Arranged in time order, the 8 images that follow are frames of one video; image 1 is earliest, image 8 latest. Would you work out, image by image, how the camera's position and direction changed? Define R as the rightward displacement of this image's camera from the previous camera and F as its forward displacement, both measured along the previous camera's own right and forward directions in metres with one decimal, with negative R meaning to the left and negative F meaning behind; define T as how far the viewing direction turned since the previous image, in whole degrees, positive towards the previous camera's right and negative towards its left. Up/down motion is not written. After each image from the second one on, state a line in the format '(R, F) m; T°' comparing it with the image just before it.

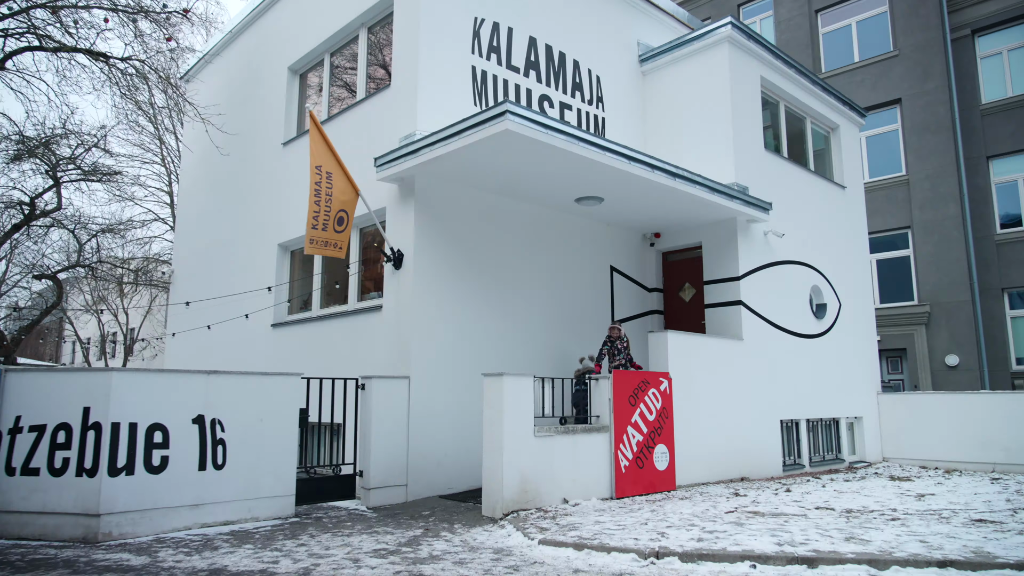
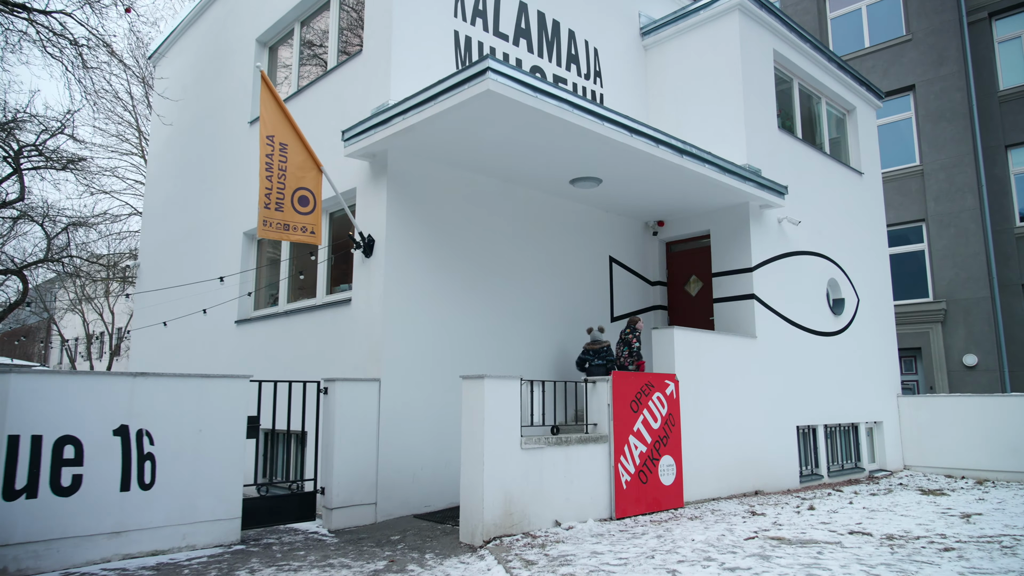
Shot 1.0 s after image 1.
(+0.1, +1.1) m; 0°
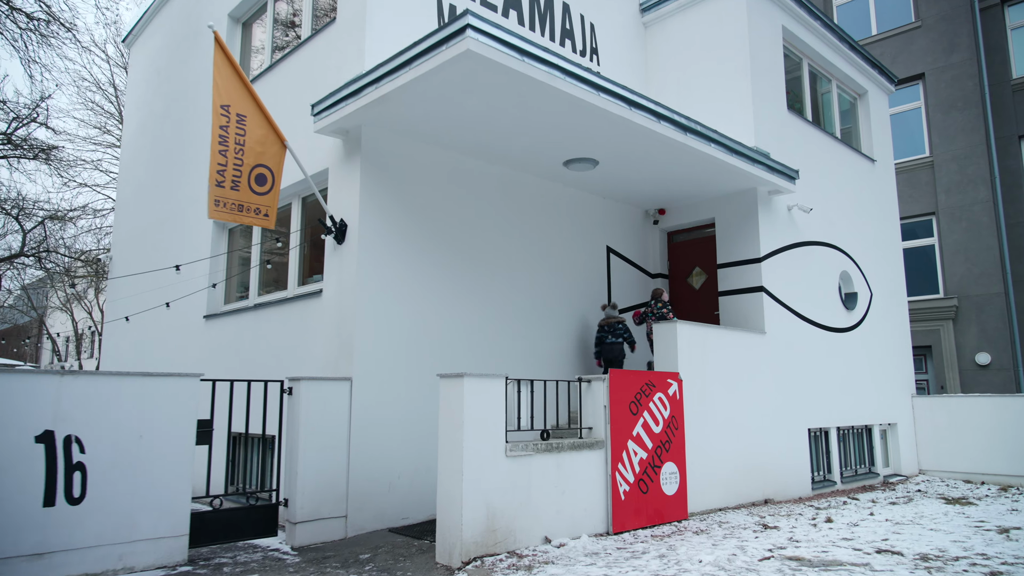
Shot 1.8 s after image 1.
(+0.1, +0.7) m; 0°
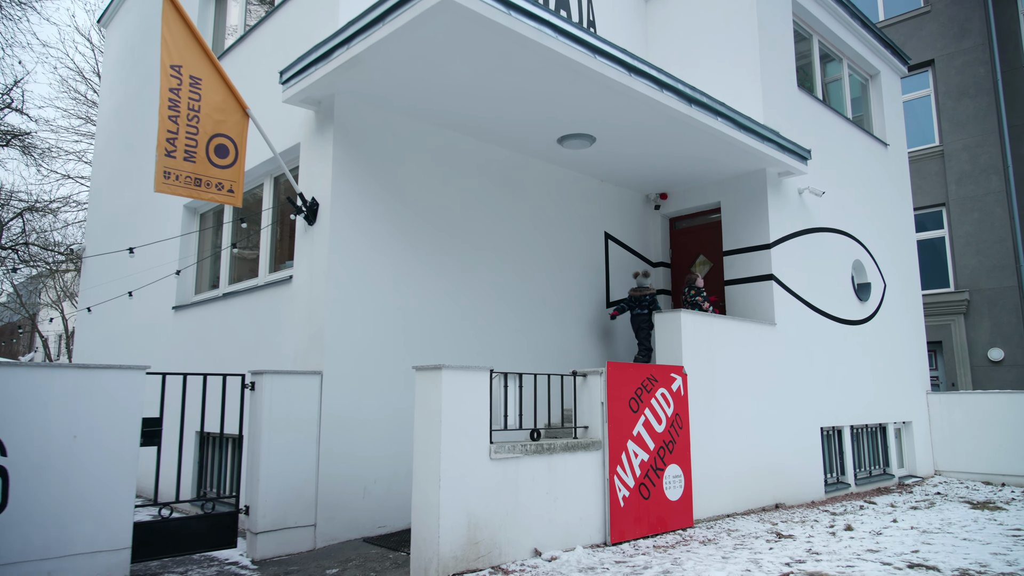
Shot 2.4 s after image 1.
(+0.1, +0.6) m; 0°
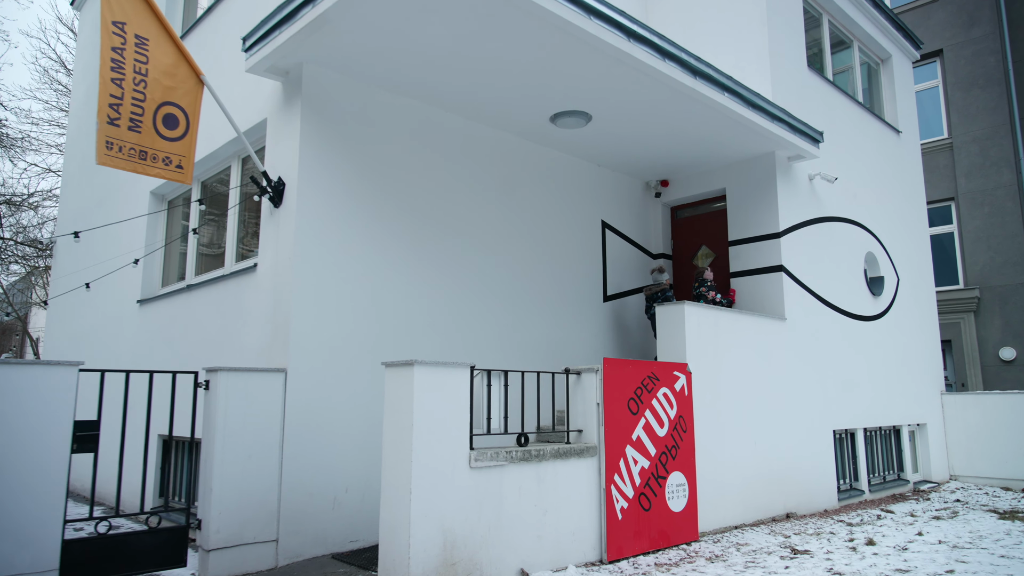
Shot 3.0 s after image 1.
(+0.1, +0.6) m; 0°
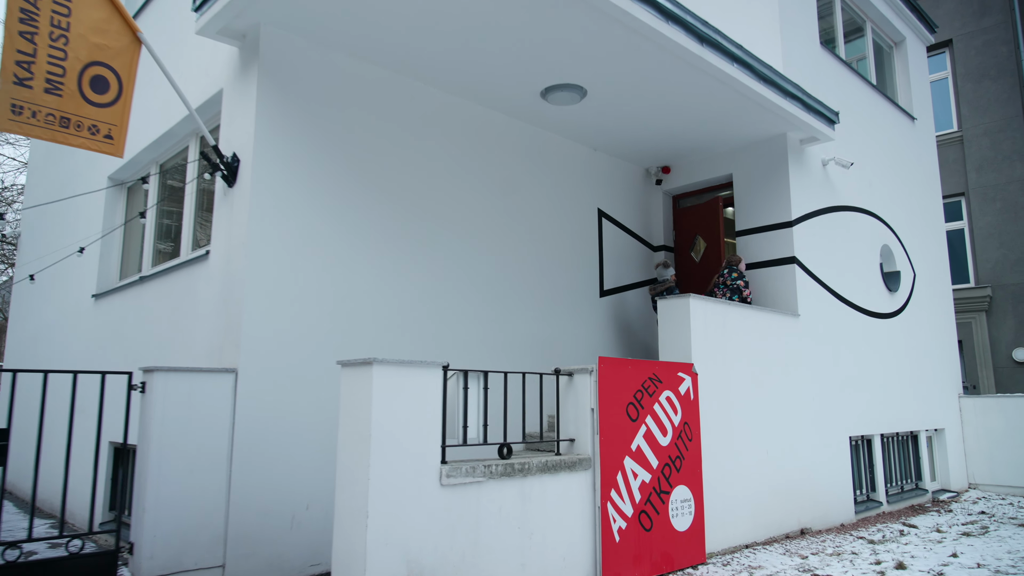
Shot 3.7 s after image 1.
(+0.1, +0.7) m; 0°
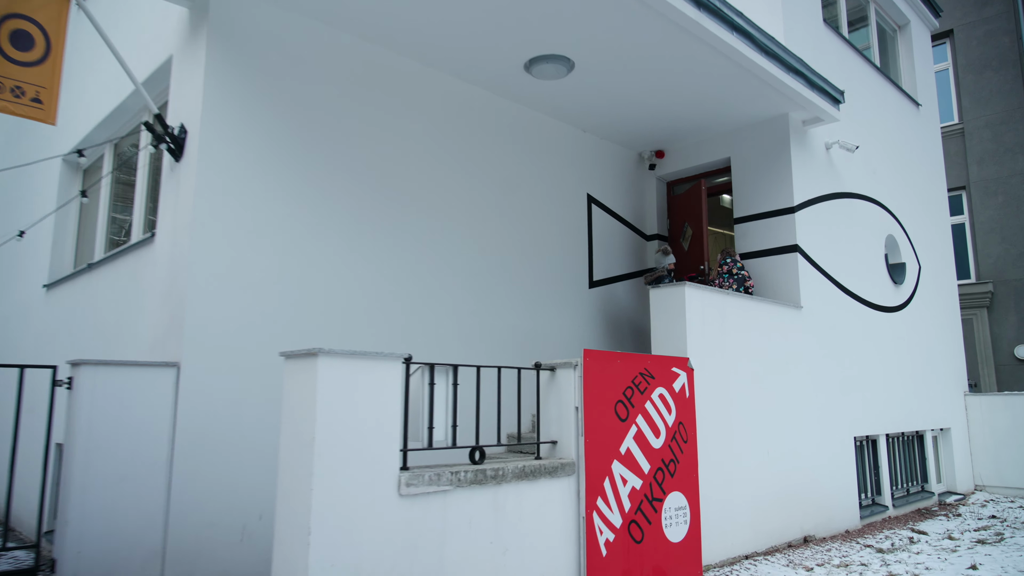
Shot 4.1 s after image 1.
(+0.1, +0.5) m; 0°
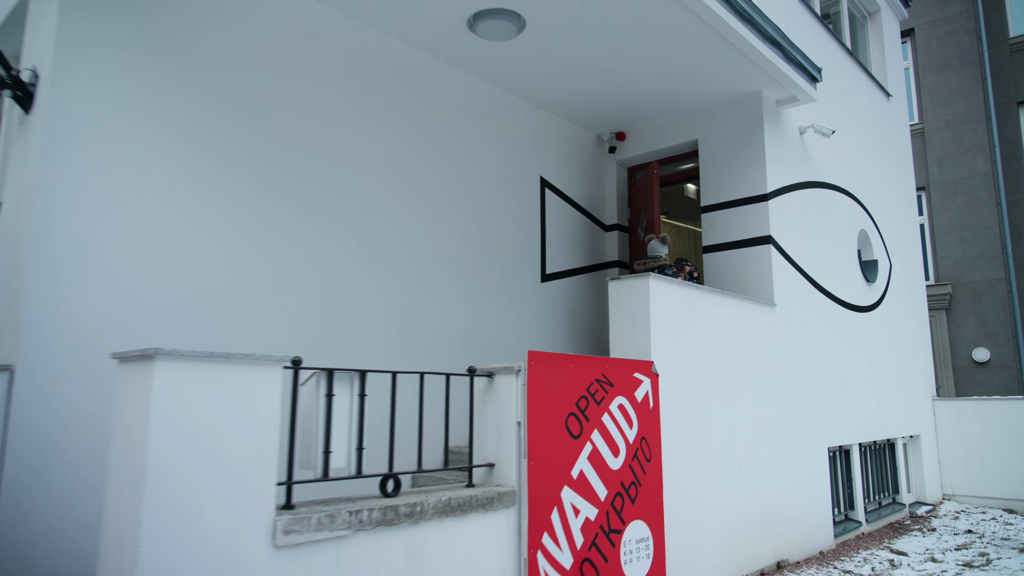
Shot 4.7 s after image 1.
(+0.1, +0.8) m; +3°
